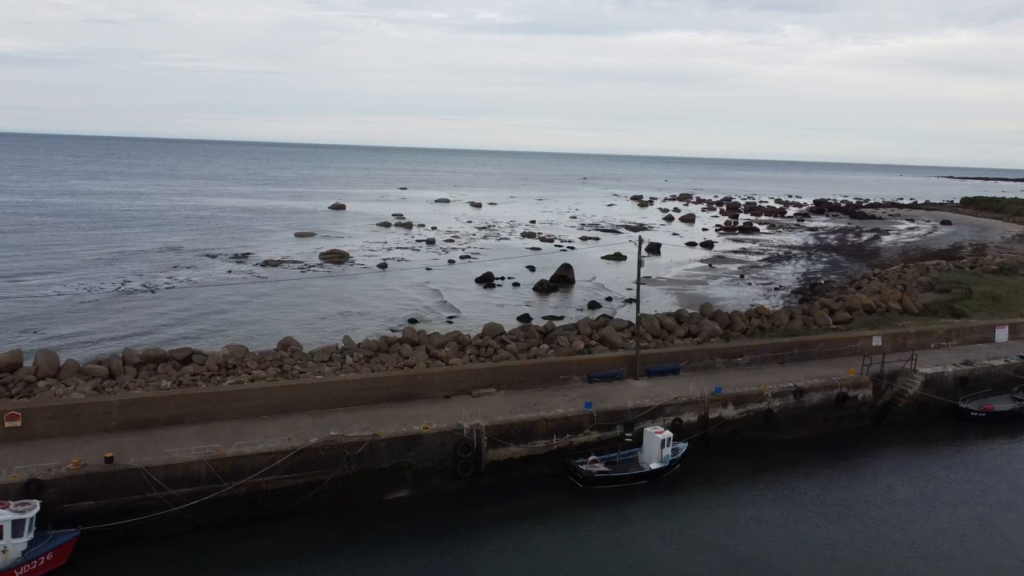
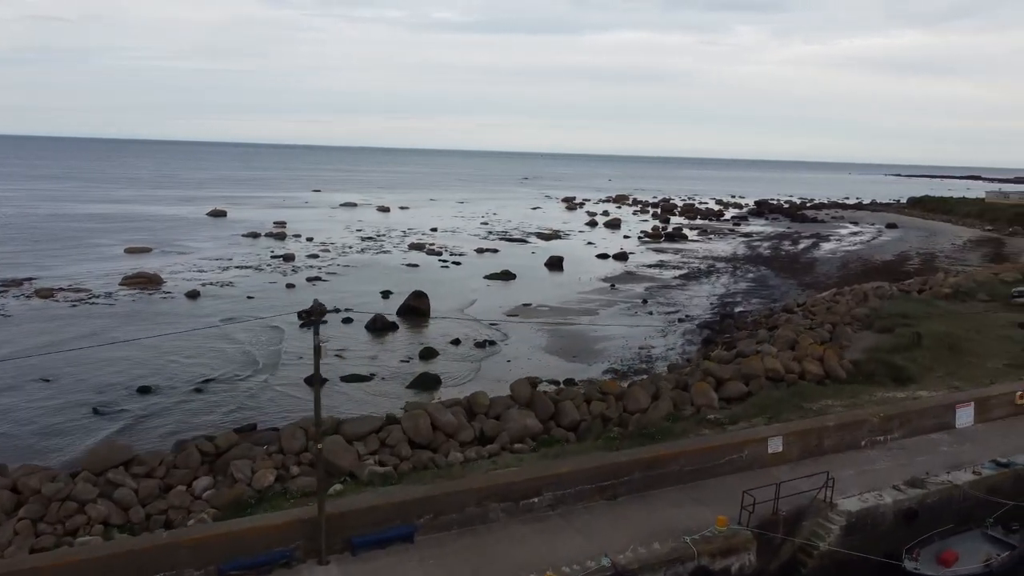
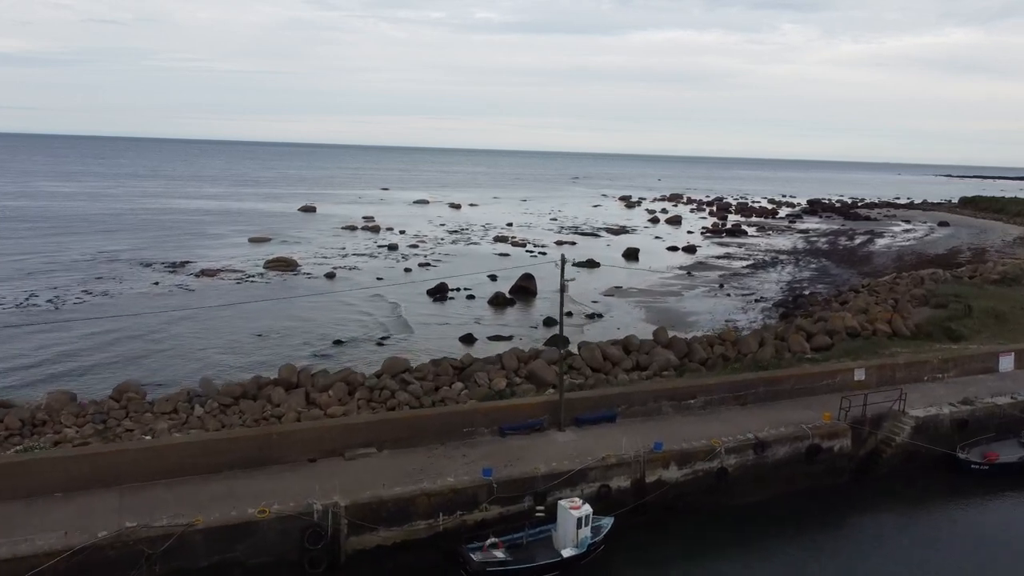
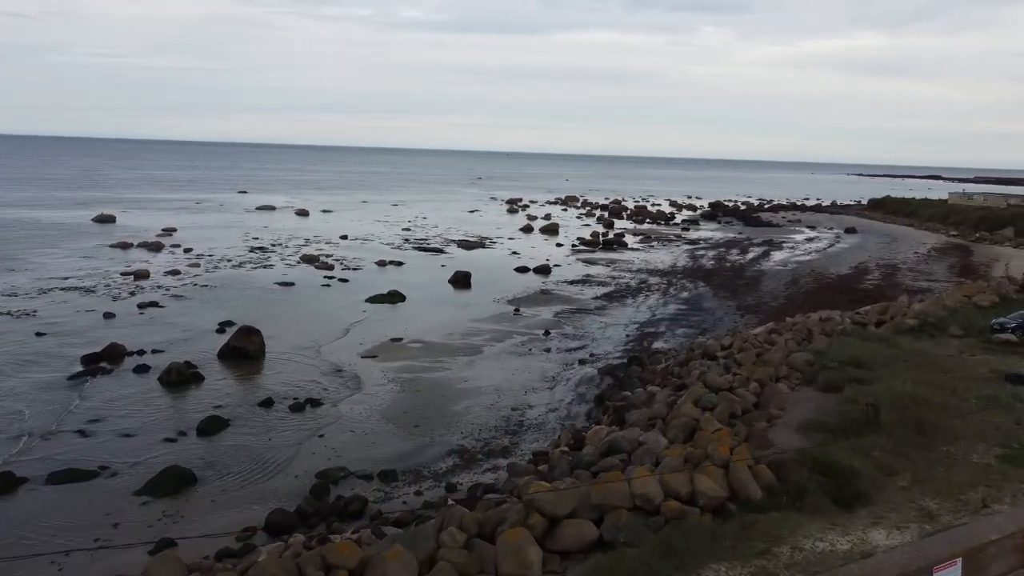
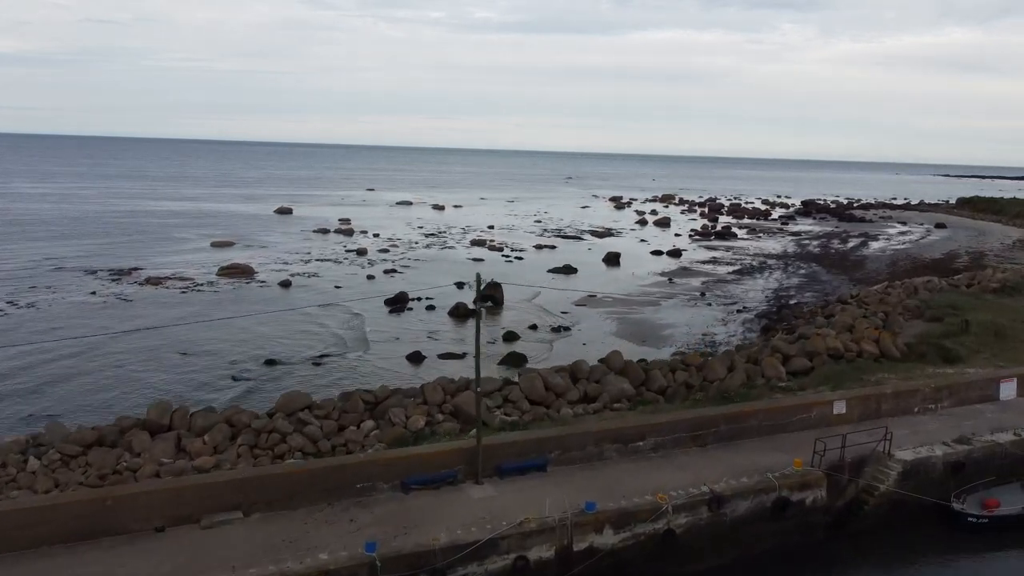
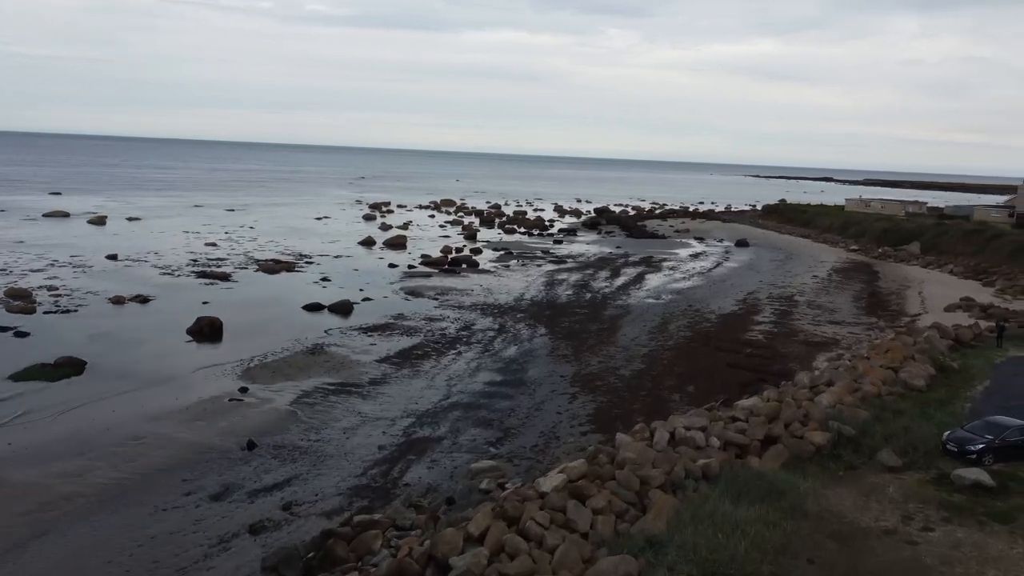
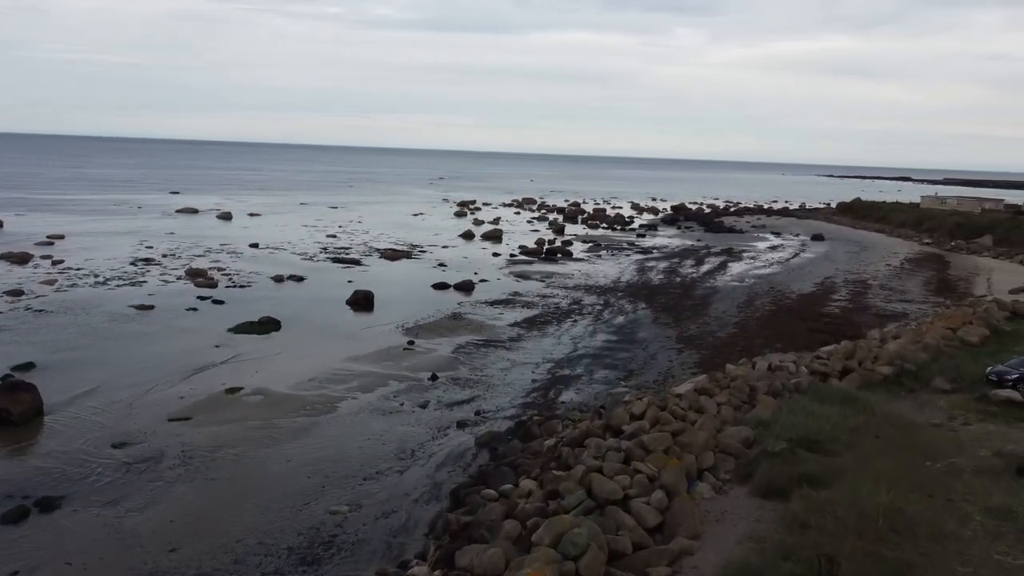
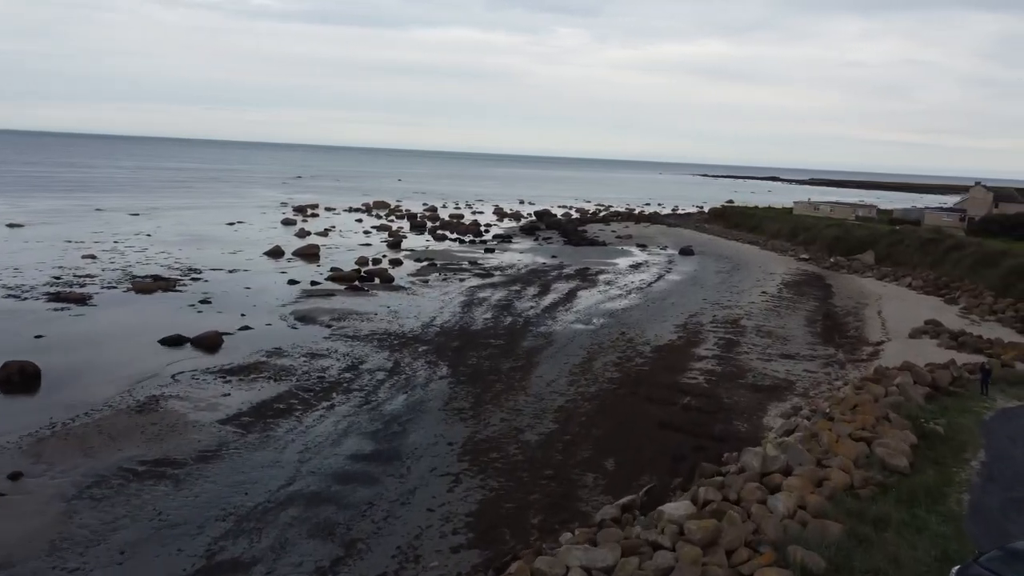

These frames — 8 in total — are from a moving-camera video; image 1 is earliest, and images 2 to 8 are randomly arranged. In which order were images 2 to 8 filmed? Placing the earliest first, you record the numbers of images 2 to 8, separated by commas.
3, 5, 2, 4, 7, 6, 8
